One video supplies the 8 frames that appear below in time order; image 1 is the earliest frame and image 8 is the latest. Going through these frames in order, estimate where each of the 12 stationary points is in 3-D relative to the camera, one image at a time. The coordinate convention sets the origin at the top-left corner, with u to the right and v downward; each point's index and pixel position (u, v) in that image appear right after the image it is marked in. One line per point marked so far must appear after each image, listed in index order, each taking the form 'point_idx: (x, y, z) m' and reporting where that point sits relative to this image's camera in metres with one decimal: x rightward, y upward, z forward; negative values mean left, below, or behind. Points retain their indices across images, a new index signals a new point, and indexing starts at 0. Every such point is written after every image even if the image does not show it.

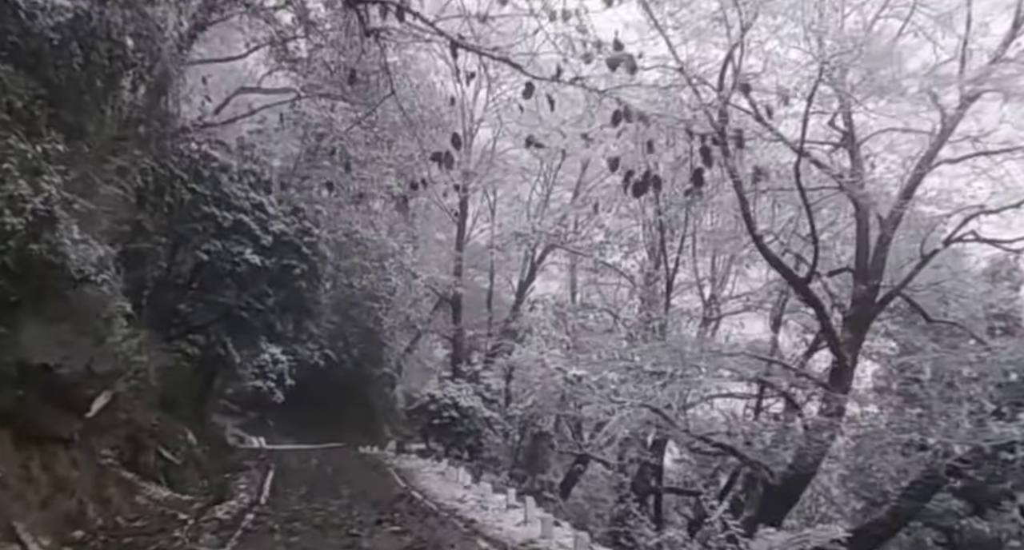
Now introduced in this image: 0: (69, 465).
0: (-4.0, -1.7, +5.7) m
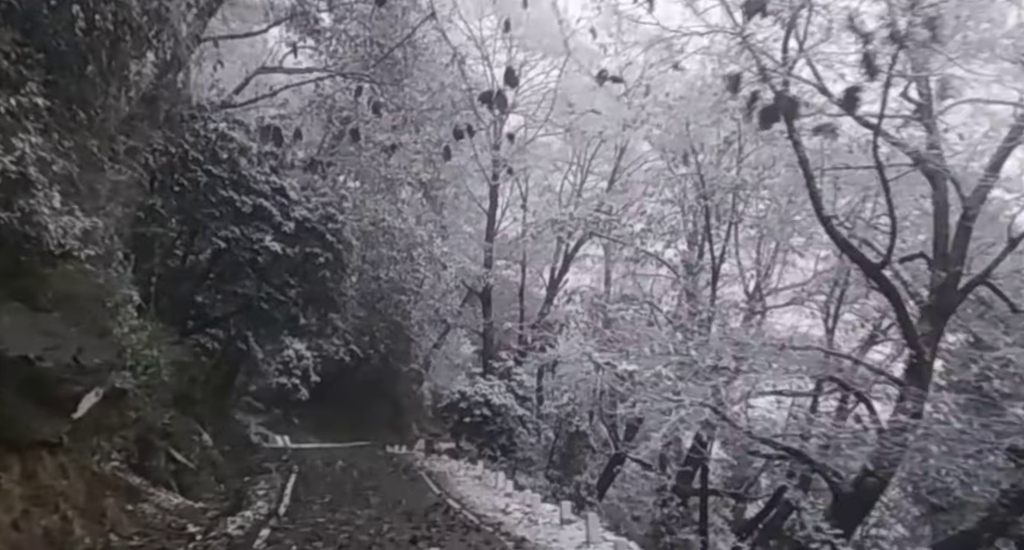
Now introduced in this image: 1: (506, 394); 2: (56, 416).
0: (-3.5, -1.5, +4.9) m
1: (-0.1, -3.3, +17.6) m
2: (-3.5, -1.1, +4.9) m
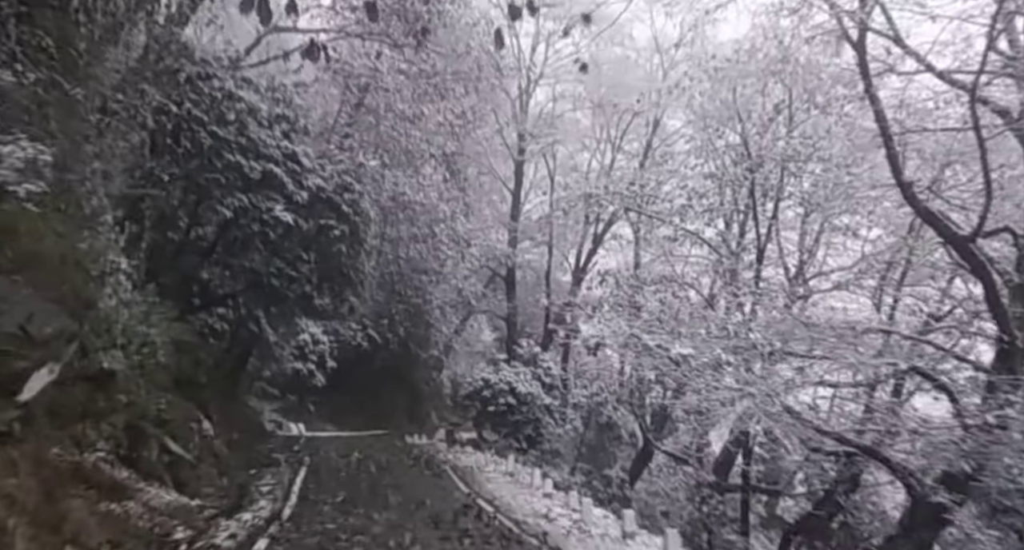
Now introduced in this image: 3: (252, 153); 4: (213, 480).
0: (-3.2, -1.2, +3.9) m
1: (+0.6, -2.8, +16.6) m
2: (-3.2, -0.7, +3.9) m
3: (-4.3, +2.0, +10.4) m
4: (-3.7, -2.5, +7.8) m
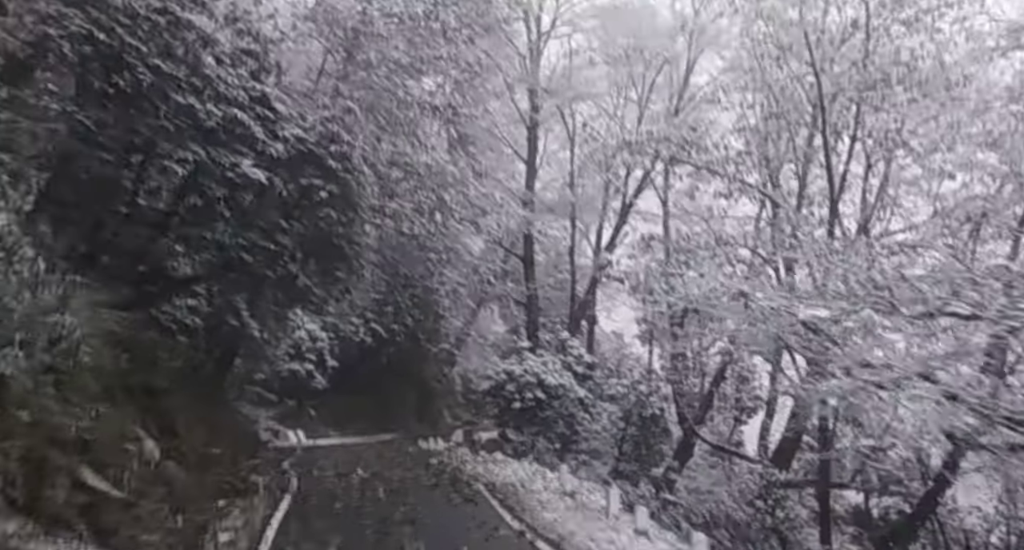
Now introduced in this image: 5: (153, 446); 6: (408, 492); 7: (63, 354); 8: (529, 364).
0: (-2.7, -0.9, +1.7) m
1: (+1.2, -2.2, +14.4) m
2: (-2.7, -0.4, +1.7) m
3: (-3.9, +2.3, +8.2) m
4: (-3.1, -2.2, +5.6) m
5: (-3.7, -1.8, +6.6) m
6: (-1.2, -2.5, +7.4) m
7: (-4.1, -0.7, +5.7) m
8: (+0.4, -2.0, +14.3) m
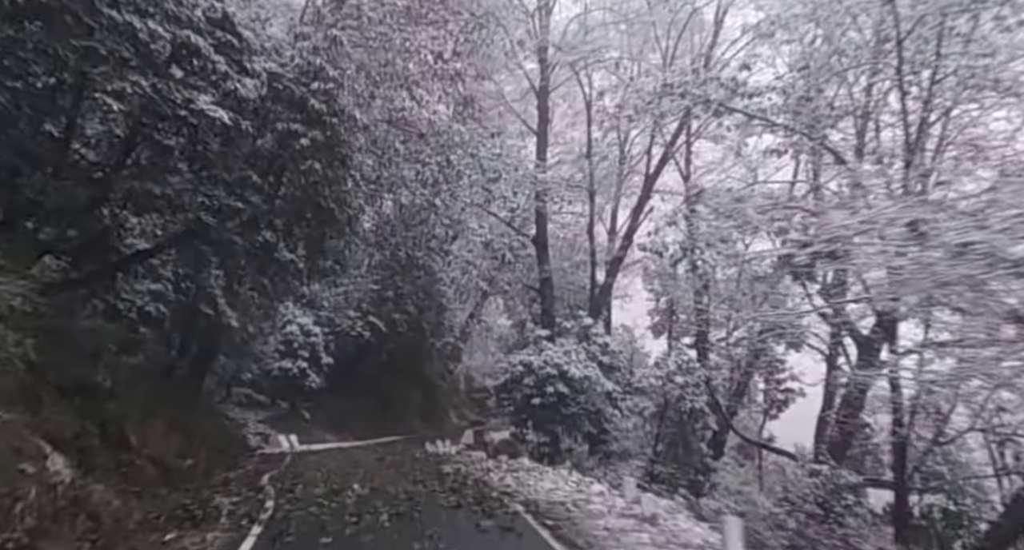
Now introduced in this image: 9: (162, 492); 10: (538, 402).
0: (-2.3, -0.5, 0.0) m
1: (+1.5, -1.8, +12.7) m
2: (-2.3, -0.1, 0.0) m
3: (-3.6, +2.7, +6.5) m
4: (-2.7, -1.8, +3.9) m
5: (-3.3, -1.4, +4.9) m
6: (-0.9, -2.1, +5.8) m
7: (-3.7, -0.4, +4.0) m
8: (+0.7, -1.6, +12.7) m
9: (-3.9, -2.4, +7.0) m
10: (+0.5, -2.5, +12.3) m
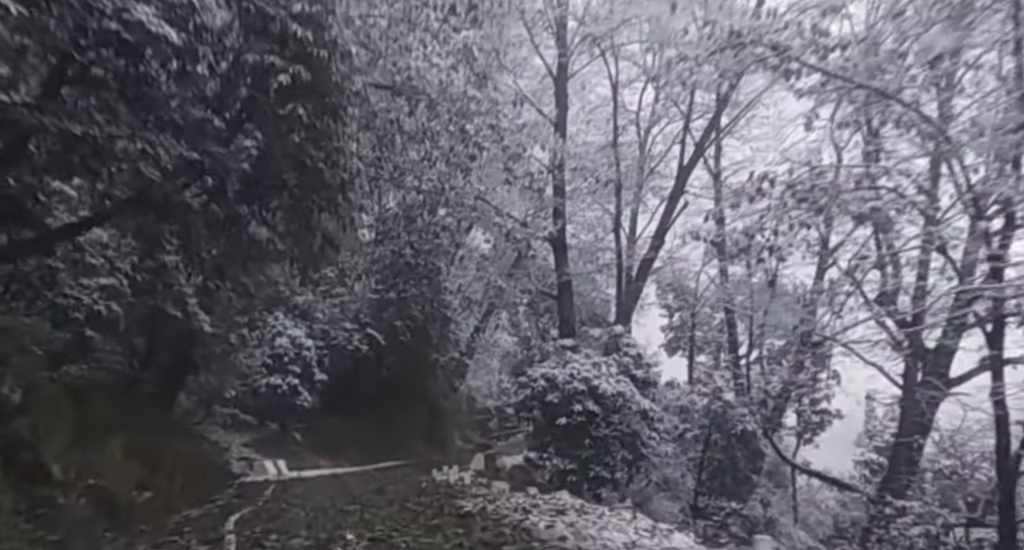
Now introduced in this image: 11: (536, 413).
0: (-1.9, -0.1, -1.6) m
1: (+1.9, -1.8, +11.0) m
2: (-1.9, +0.3, -1.6) m
3: (-3.2, +2.9, +4.9) m
4: (-2.4, -1.6, +2.2) m
5: (-3.0, -1.2, +3.2) m
6: (-0.5, -1.9, +4.0) m
7: (-3.3, -0.1, +2.4) m
8: (+1.1, -1.6, +11.0) m
9: (-3.5, -2.2, +5.3) m
10: (+0.9, -2.5, +10.6) m
11: (+0.4, -2.4, +11.1) m
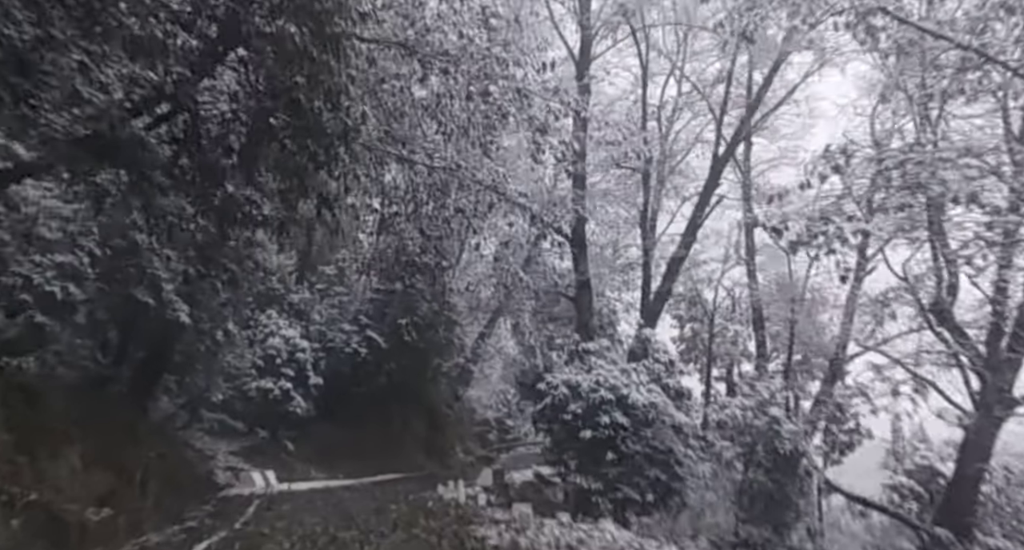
0: (-1.6, +0.2, -2.8) m
1: (+2.2, -1.8, +9.8) m
2: (-1.6, +0.7, -2.8) m
3: (-2.9, +3.1, +3.8) m
4: (-2.1, -1.3, +1.1) m
5: (-2.7, -0.9, +2.0) m
6: (-0.2, -1.7, +2.8) m
7: (-3.0, +0.2, +1.2) m
8: (+1.4, -1.5, +9.8) m
9: (-3.2, -2.0, +4.1) m
10: (+1.1, -2.4, +9.4) m
11: (+0.7, -2.3, +9.9) m
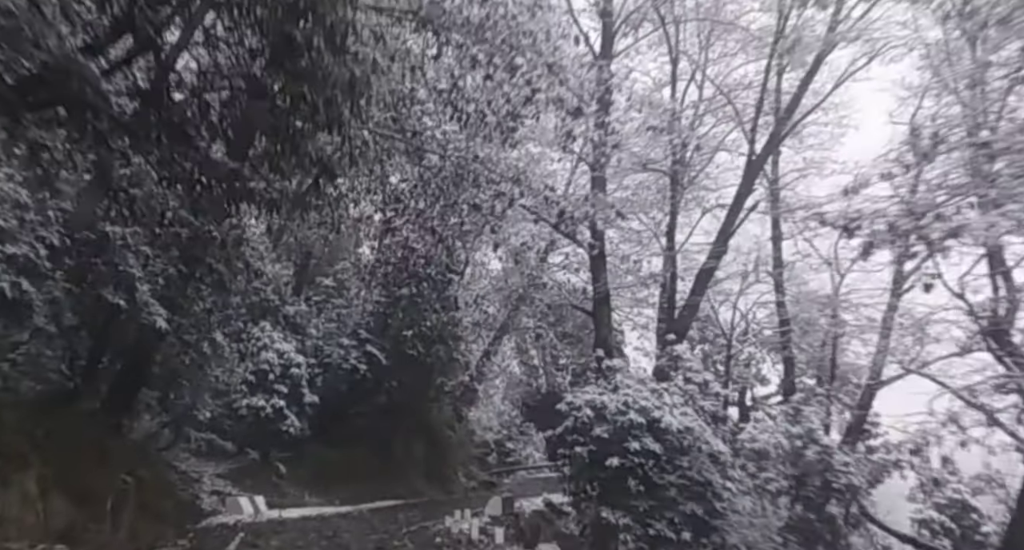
0: (-1.3, +0.6, -3.7) m
1: (+2.4, -1.9, +8.8) m
2: (-1.3, +1.0, -3.7) m
3: (-2.6, +3.2, +2.9) m
4: (-1.8, -1.1, +0.1) m
5: (-2.4, -0.7, +1.1) m
6: (+0.1, -1.6, +1.8) m
7: (-2.7, +0.4, +0.3) m
8: (+1.6, -1.6, +8.8) m
9: (-3.0, -1.8, +3.1) m
10: (+1.4, -2.5, +8.3) m
11: (+0.9, -2.5, +8.9) m
